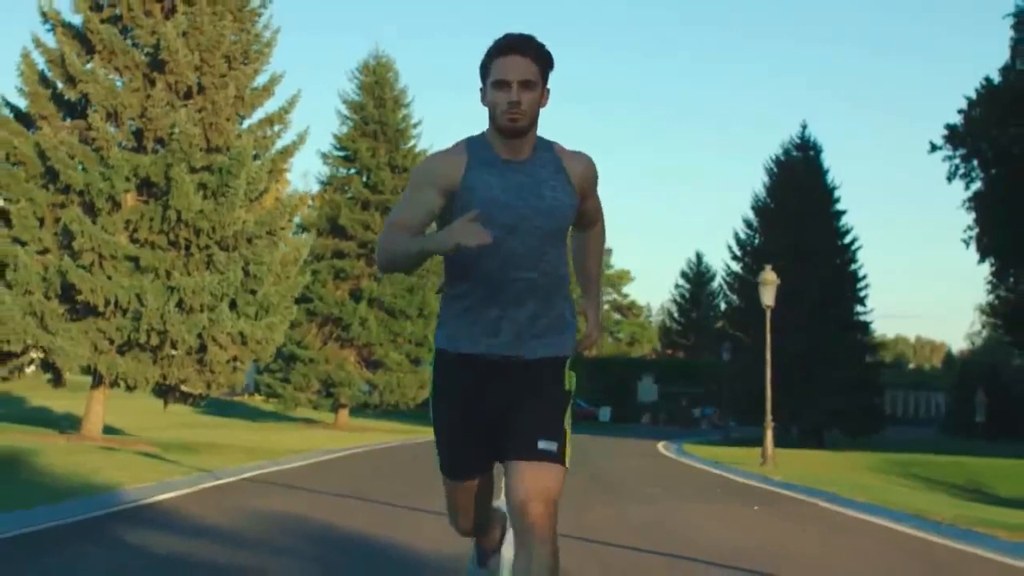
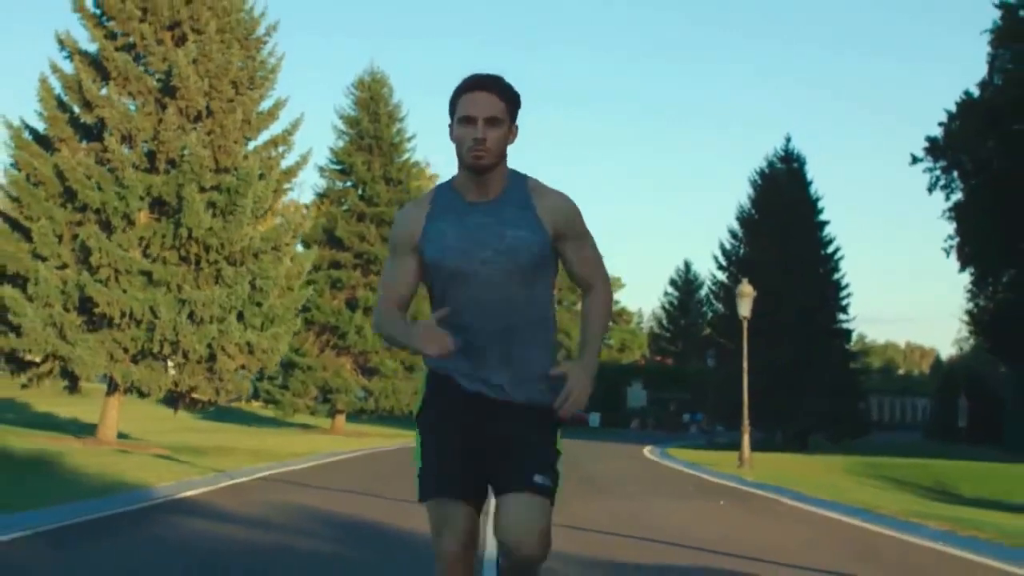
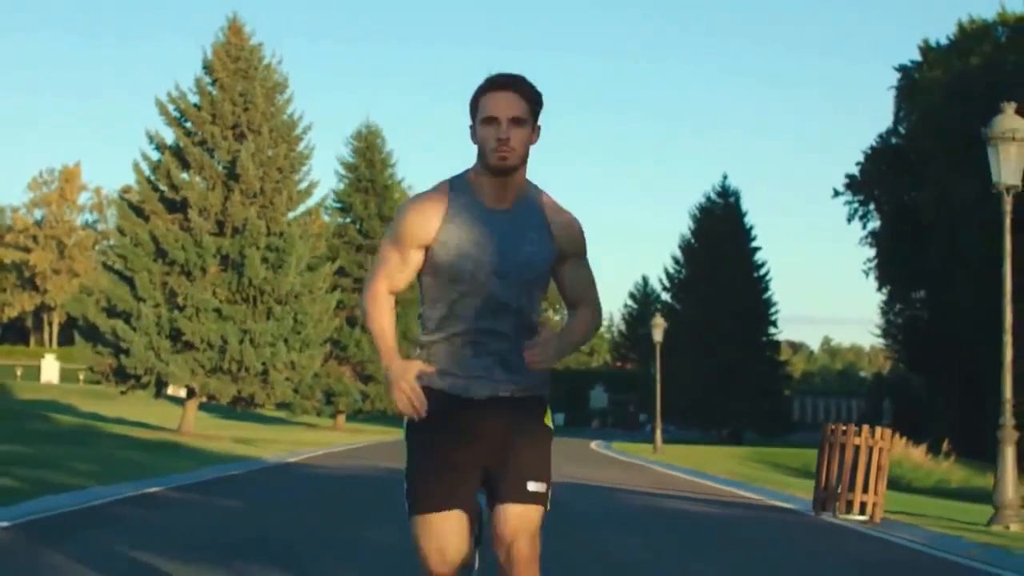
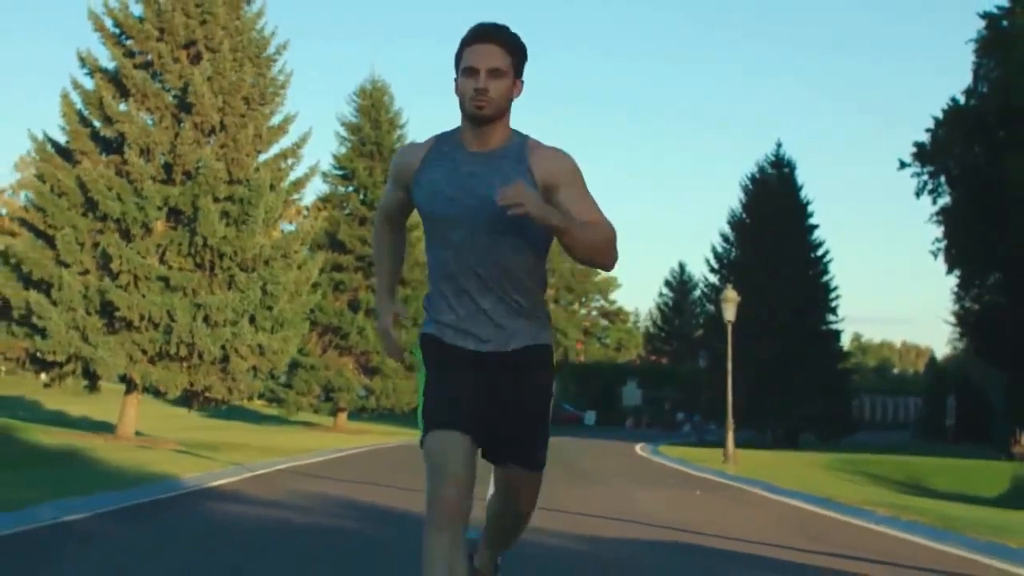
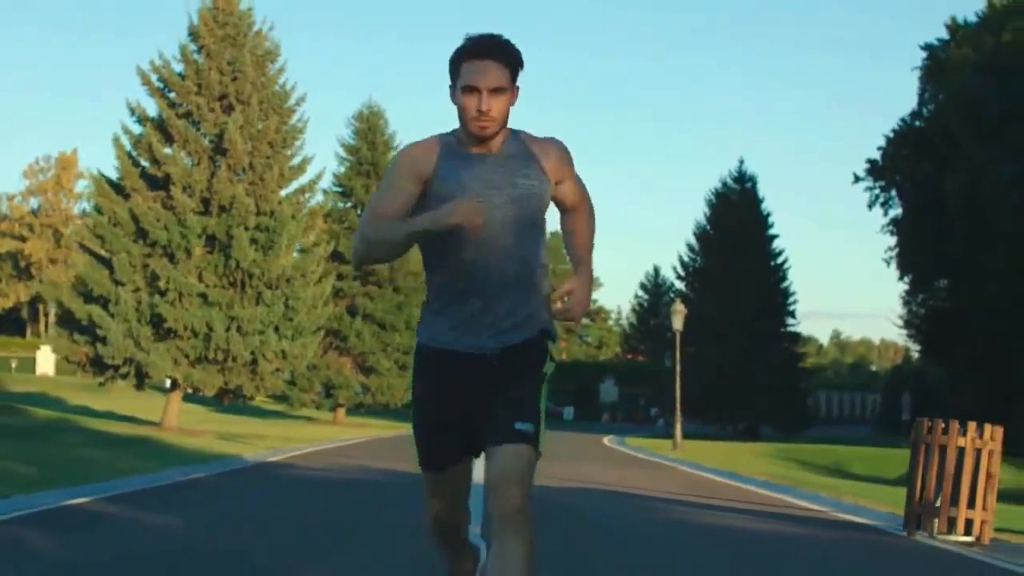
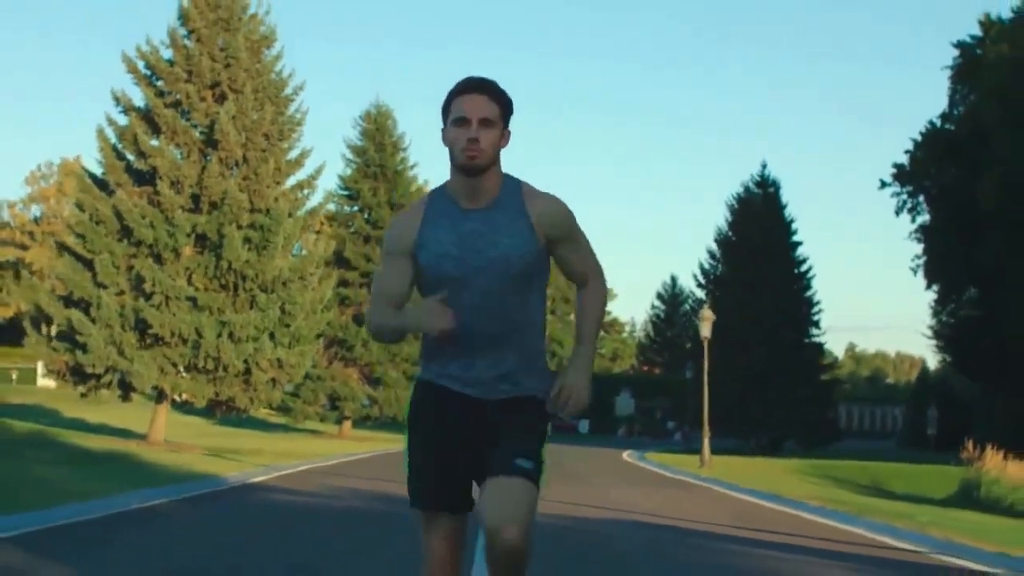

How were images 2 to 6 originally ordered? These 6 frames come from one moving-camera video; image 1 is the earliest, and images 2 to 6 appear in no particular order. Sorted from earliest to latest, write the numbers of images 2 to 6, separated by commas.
2, 4, 6, 5, 3
